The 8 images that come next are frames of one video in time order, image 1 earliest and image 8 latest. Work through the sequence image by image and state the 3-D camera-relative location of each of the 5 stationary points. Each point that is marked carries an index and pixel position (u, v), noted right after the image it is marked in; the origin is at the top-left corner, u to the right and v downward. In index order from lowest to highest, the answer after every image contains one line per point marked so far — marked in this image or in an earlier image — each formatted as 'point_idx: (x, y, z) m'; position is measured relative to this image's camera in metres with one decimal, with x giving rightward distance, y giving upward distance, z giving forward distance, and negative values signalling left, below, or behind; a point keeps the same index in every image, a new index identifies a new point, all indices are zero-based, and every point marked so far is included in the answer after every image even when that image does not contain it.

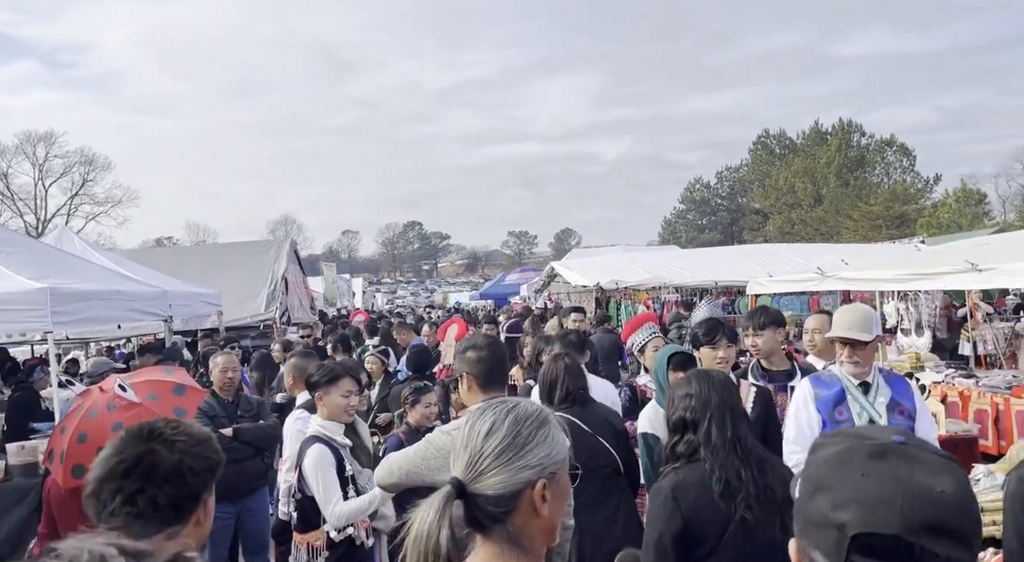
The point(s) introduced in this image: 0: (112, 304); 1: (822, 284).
0: (-4.0, -0.2, +8.8) m
1: (+3.8, 0.0, +10.8) m
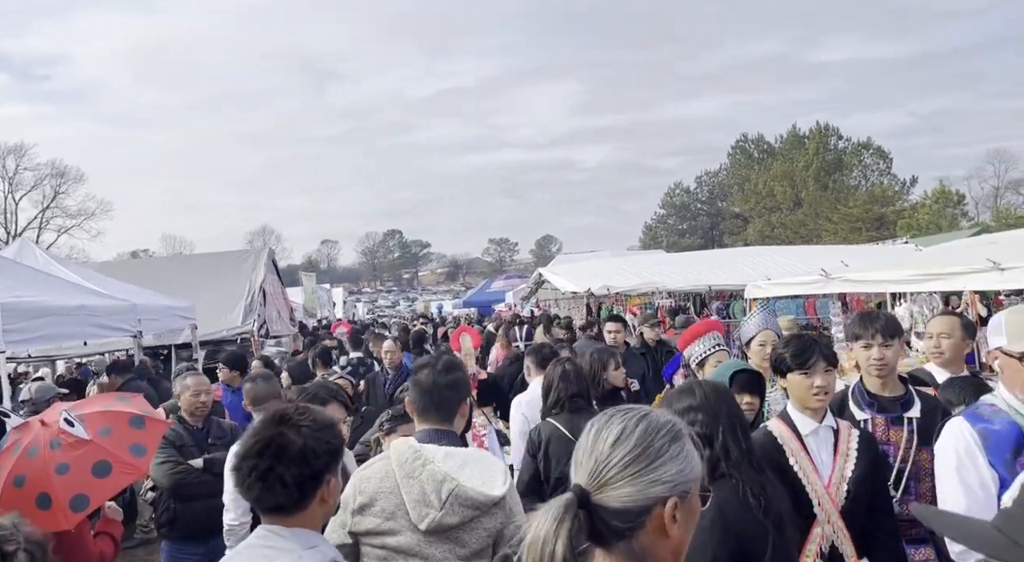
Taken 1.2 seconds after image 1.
0: (-4.1, -0.4, +8.2) m
1: (+3.7, -0.1, +10.3) m
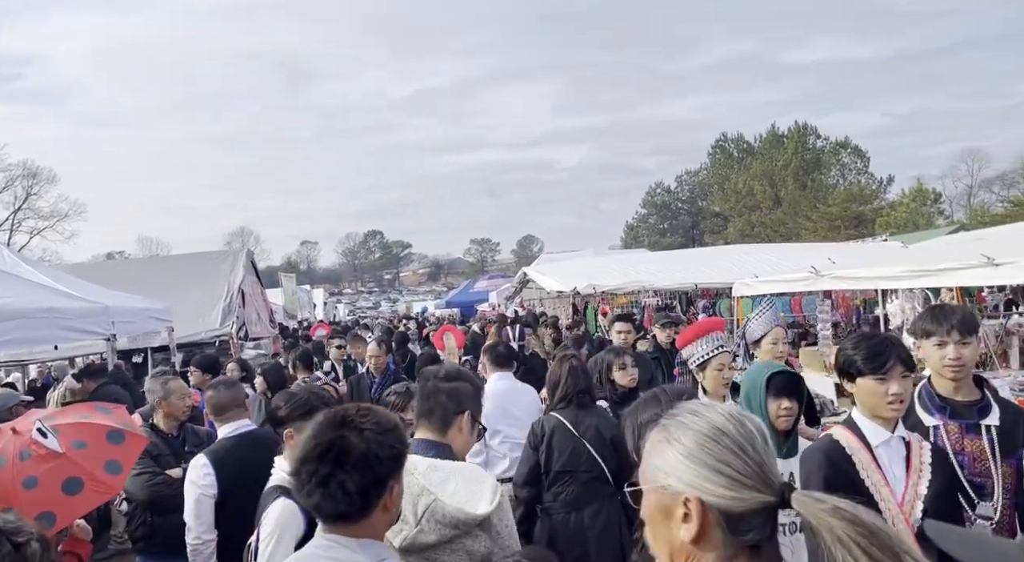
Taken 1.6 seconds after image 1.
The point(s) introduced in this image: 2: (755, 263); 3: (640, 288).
0: (-4.2, -0.4, +7.9) m
1: (+3.6, 0.0, +10.2) m
2: (+4.1, +0.3, +14.9) m
3: (+2.0, -0.1, +14.2) m
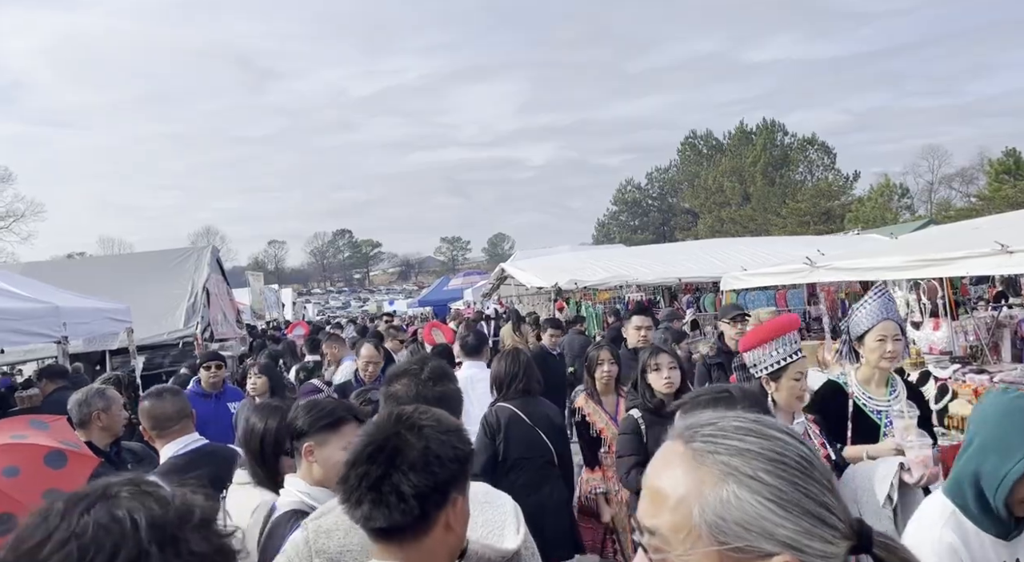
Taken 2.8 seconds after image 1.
0: (-4.3, -0.4, +7.2) m
1: (+3.3, +0.1, +9.8) m
2: (+3.8, +0.4, +14.5) m
3: (+1.7, 0.0, +13.8) m
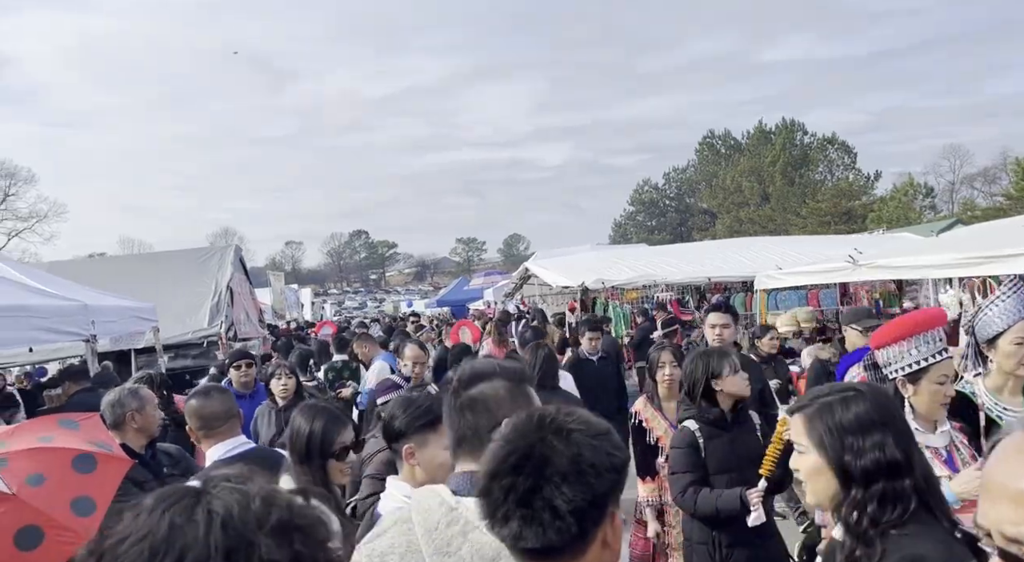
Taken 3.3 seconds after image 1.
0: (-4.0, -0.3, +7.1) m
1: (+3.7, +0.1, +9.5) m
2: (+4.2, +0.4, +14.3) m
3: (+2.1, 0.0, +13.5) m
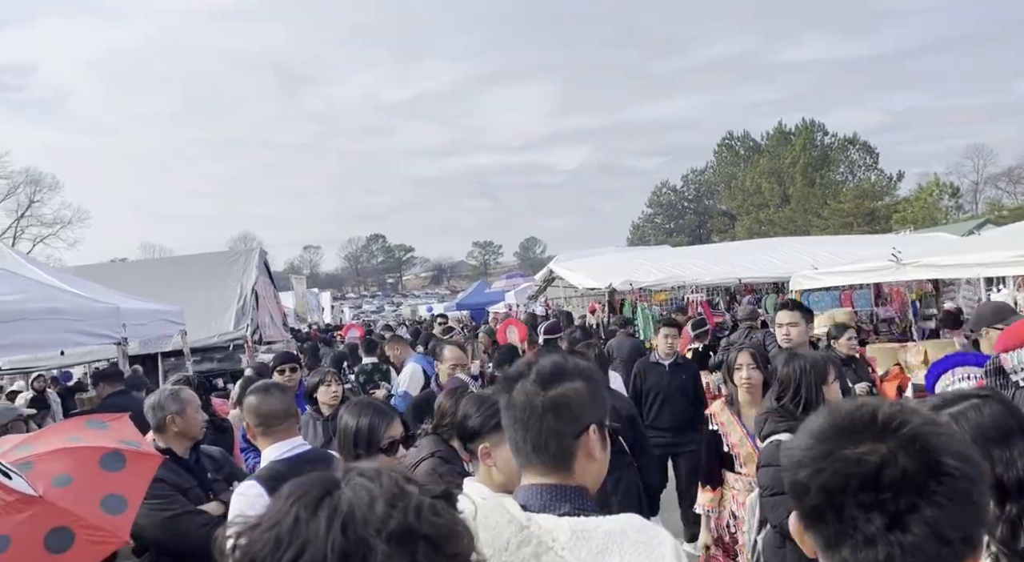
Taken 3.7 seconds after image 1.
0: (-3.7, -0.4, +7.0) m
1: (+4.1, +0.1, +9.3) m
2: (+4.6, +0.4, +14.0) m
3: (+2.6, 0.0, +13.3) m
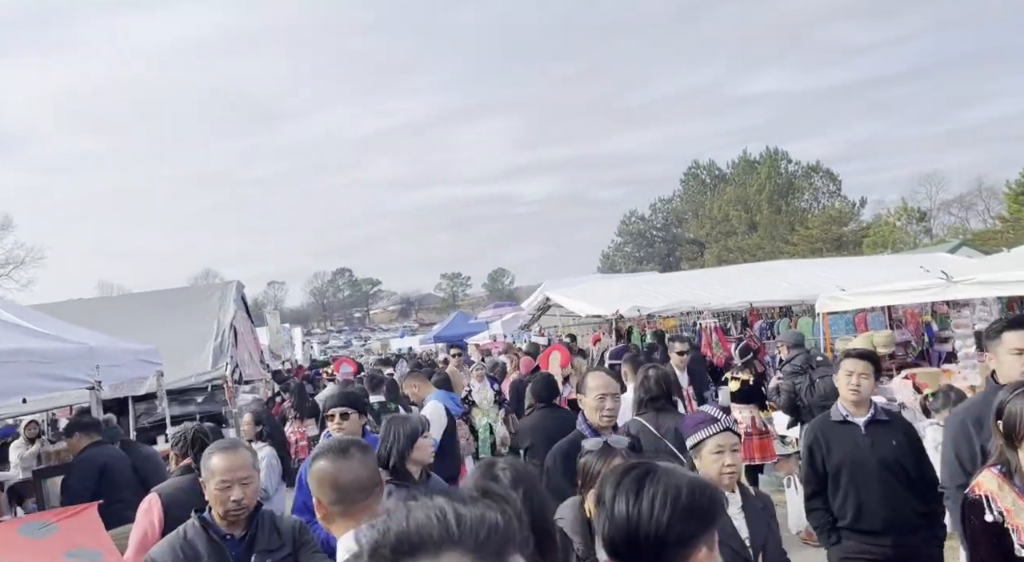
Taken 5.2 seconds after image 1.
0: (-3.4, -0.6, +6.0) m
1: (+4.2, -0.1, +8.6) m
2: (+4.6, 0.0, +13.4) m
3: (+2.6, -0.4, +12.6) m
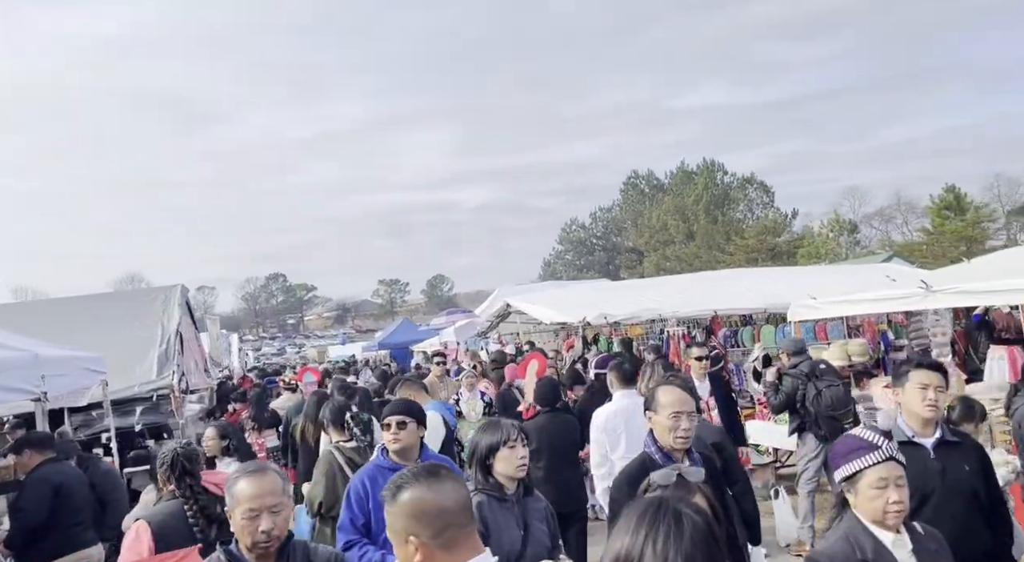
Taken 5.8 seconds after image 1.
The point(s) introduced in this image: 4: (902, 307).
0: (-3.4, -0.6, +5.4) m
1: (+4.0, -0.2, +8.6) m
2: (+4.0, -0.1, +13.4) m
3: (+2.1, -0.5, +12.5) m
4: (+3.9, -0.3, +8.8) m
